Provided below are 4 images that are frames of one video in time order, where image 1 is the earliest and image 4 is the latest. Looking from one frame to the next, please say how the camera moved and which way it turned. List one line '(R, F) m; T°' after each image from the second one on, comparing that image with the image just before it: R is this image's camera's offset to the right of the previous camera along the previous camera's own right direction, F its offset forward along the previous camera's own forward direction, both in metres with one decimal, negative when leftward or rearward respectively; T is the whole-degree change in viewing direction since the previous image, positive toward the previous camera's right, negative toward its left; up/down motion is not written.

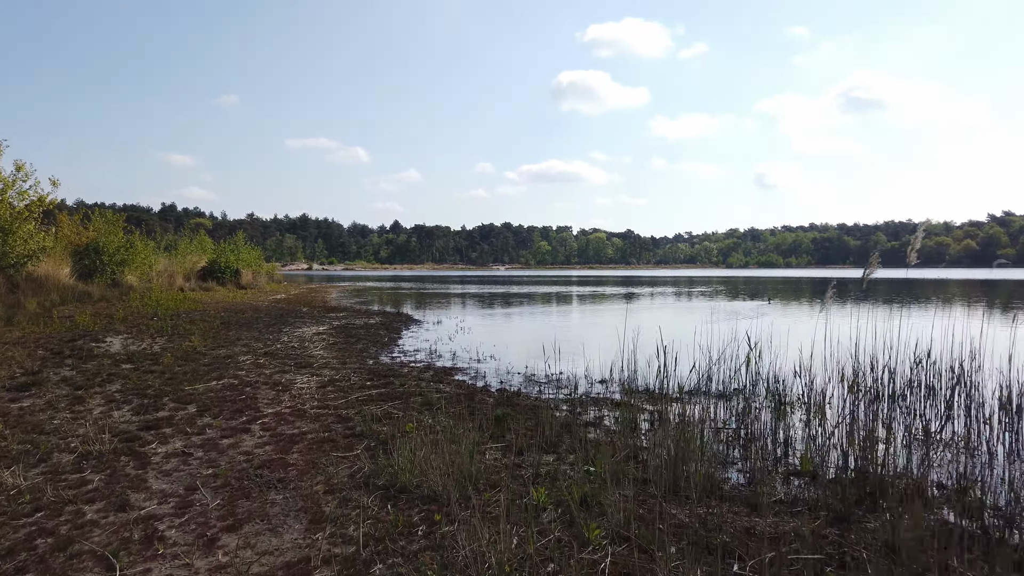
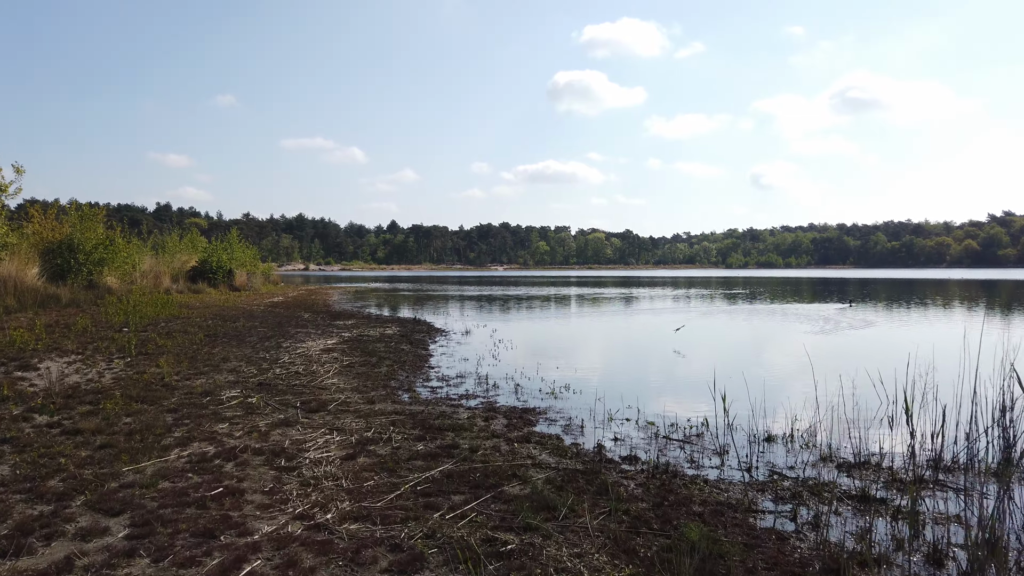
(-1.7, +5.2) m; 0°
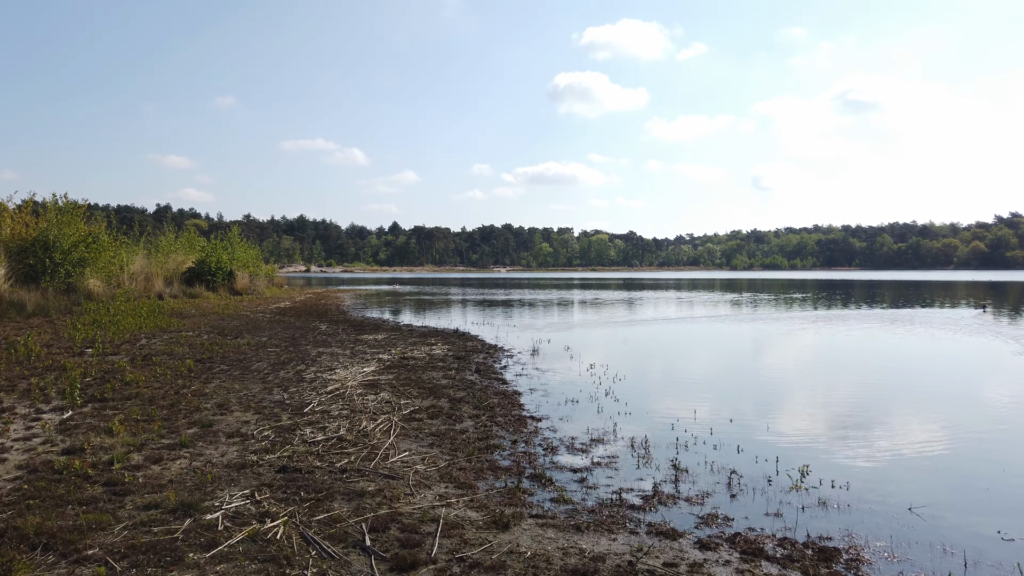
(-2.4, +6.1) m; 0°
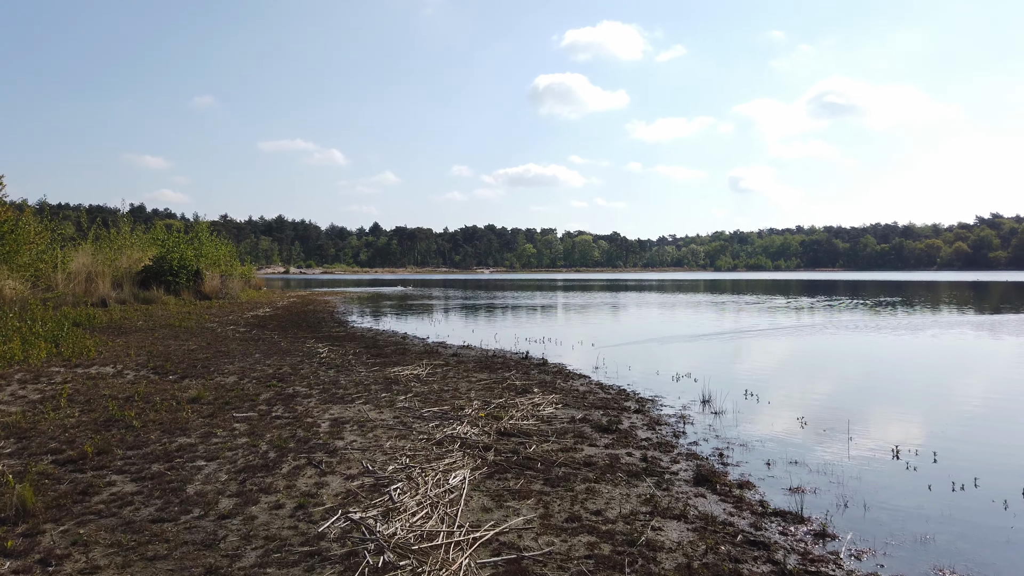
(-3.0, +9.4) m; +2°
